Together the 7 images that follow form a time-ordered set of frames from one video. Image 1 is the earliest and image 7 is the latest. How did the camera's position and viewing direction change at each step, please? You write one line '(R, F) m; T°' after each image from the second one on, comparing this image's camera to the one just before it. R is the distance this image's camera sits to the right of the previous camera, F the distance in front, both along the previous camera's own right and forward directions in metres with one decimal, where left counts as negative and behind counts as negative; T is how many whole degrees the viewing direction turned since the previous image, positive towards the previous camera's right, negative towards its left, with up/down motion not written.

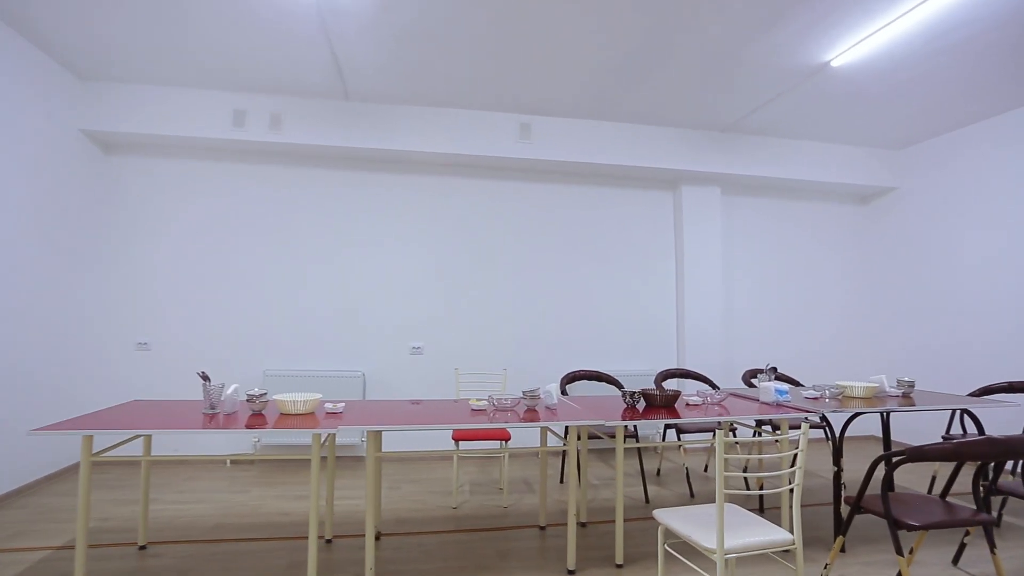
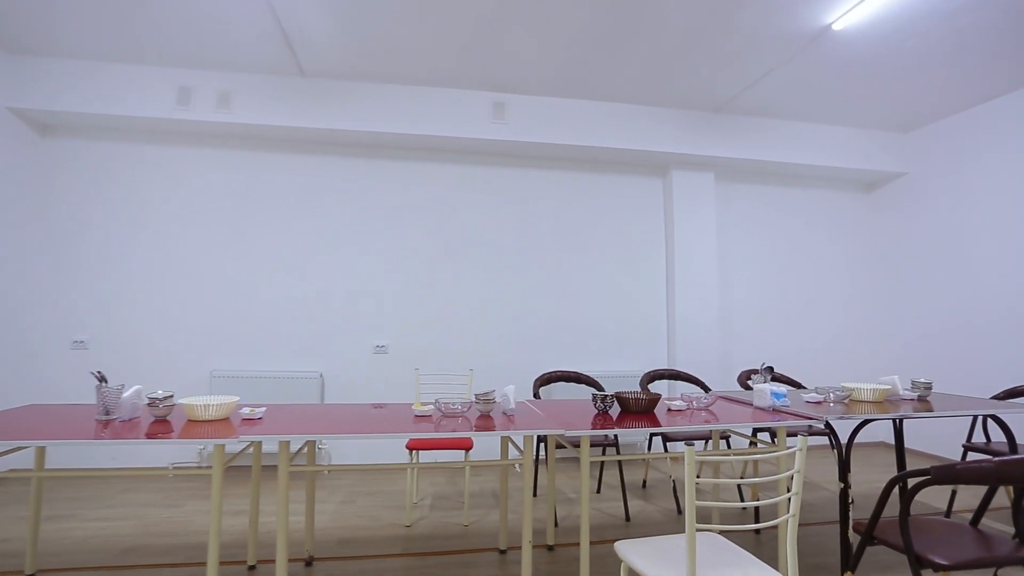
(+0.2, +0.3) m; 0°
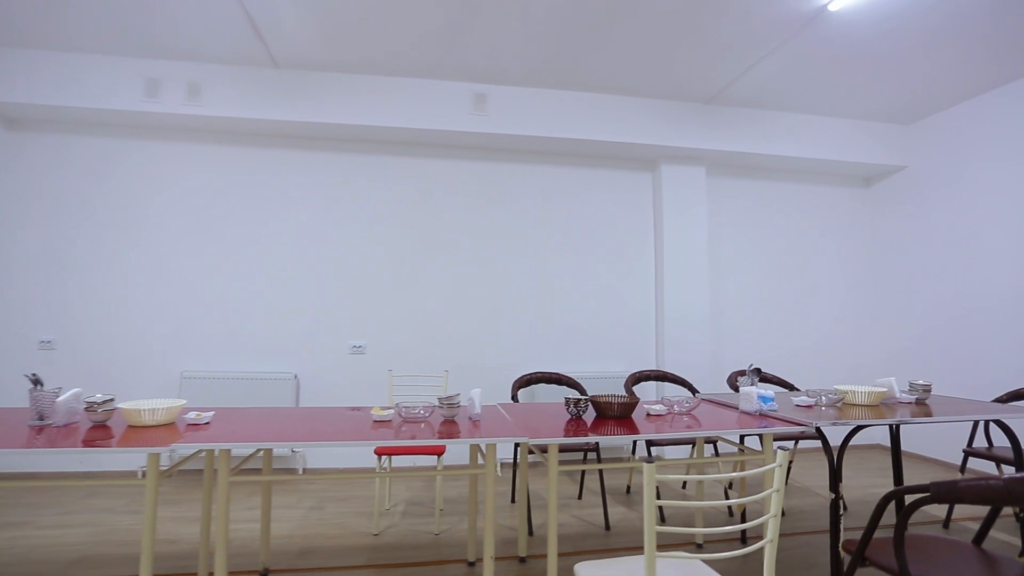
(+0.2, +0.1) m; 0°
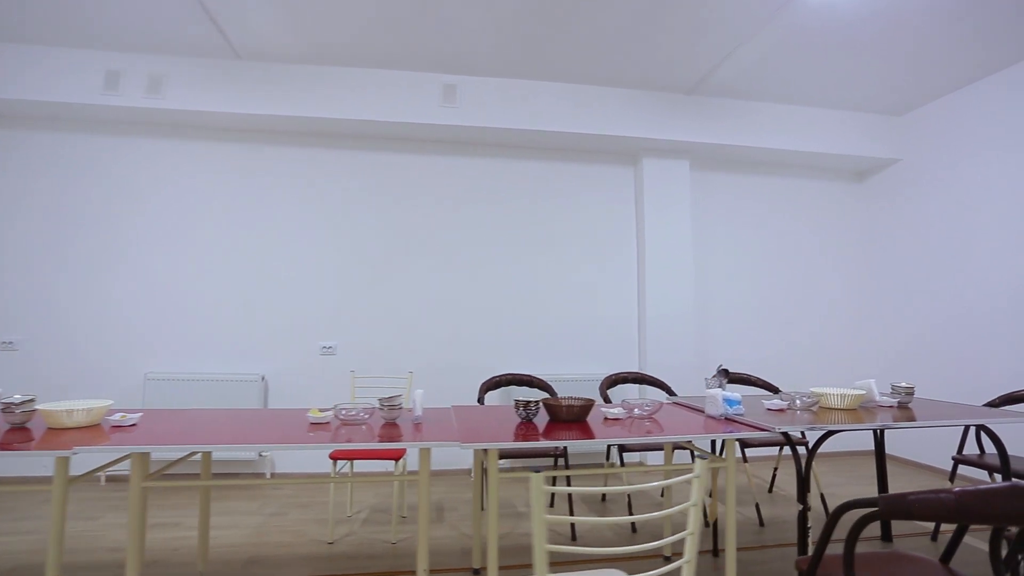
(+0.2, +0.1) m; -1°
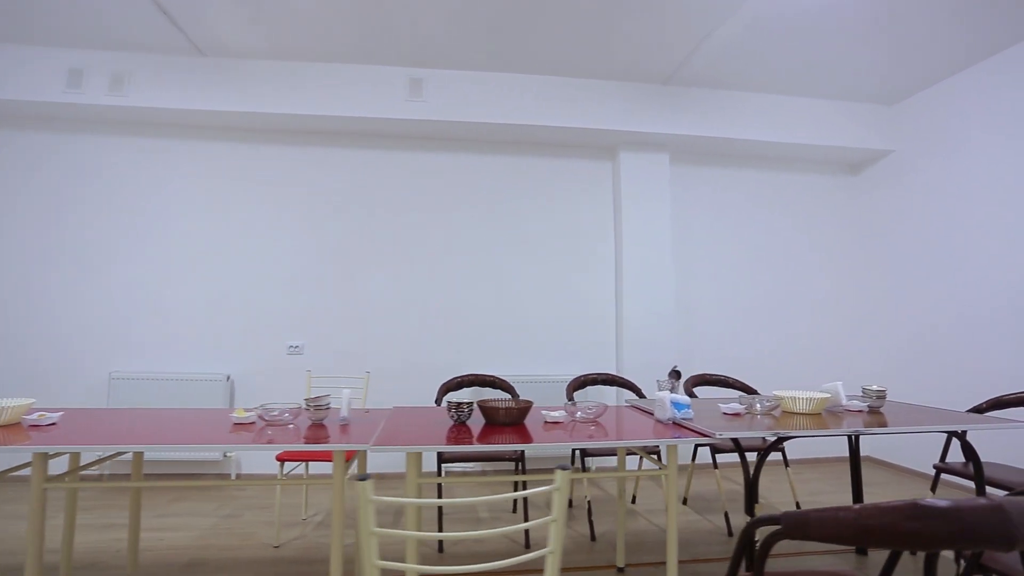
(+0.3, +0.1) m; -2°
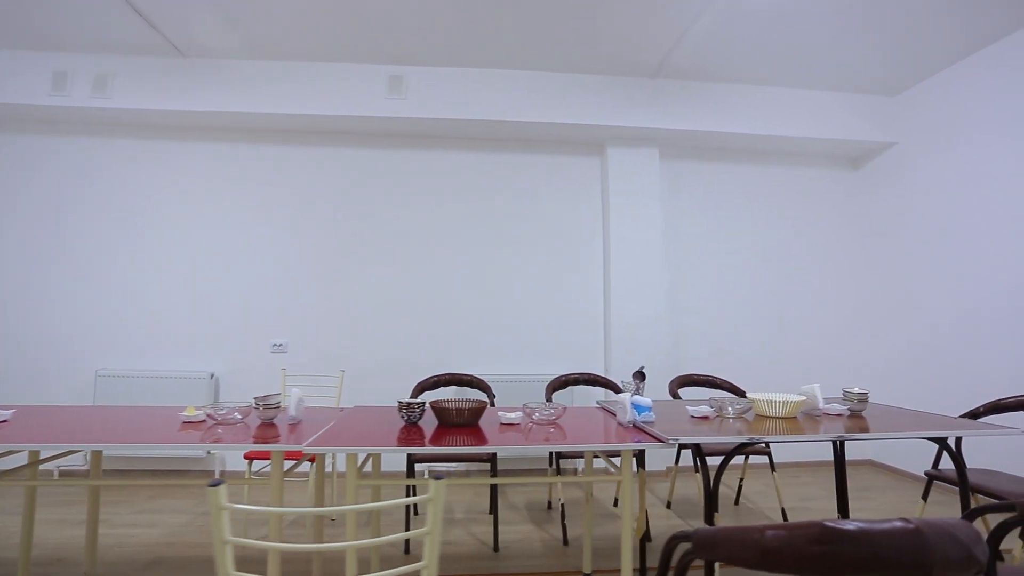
(+0.2, +0.1) m; -2°
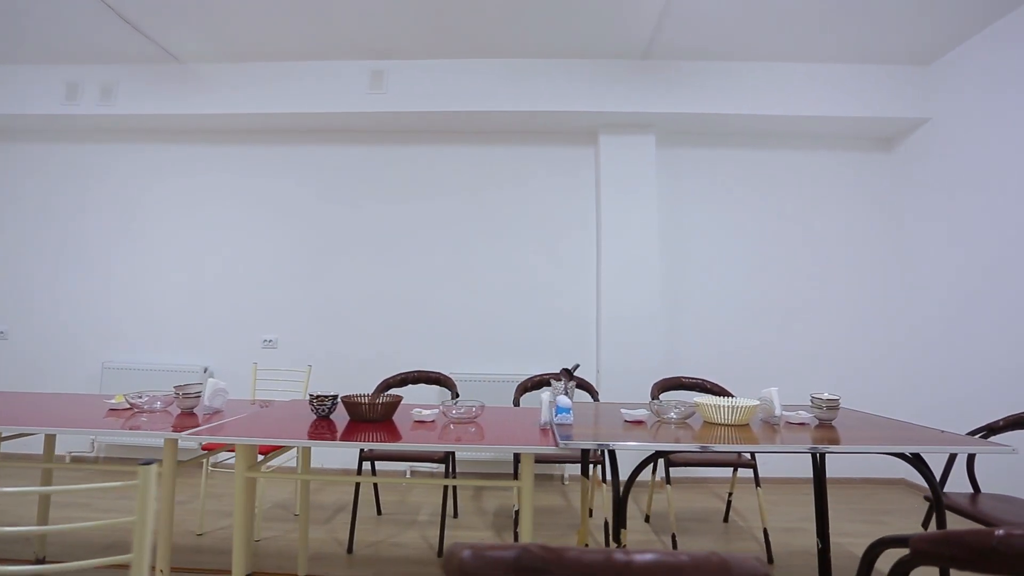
(+0.5, +0.1) m; -7°
